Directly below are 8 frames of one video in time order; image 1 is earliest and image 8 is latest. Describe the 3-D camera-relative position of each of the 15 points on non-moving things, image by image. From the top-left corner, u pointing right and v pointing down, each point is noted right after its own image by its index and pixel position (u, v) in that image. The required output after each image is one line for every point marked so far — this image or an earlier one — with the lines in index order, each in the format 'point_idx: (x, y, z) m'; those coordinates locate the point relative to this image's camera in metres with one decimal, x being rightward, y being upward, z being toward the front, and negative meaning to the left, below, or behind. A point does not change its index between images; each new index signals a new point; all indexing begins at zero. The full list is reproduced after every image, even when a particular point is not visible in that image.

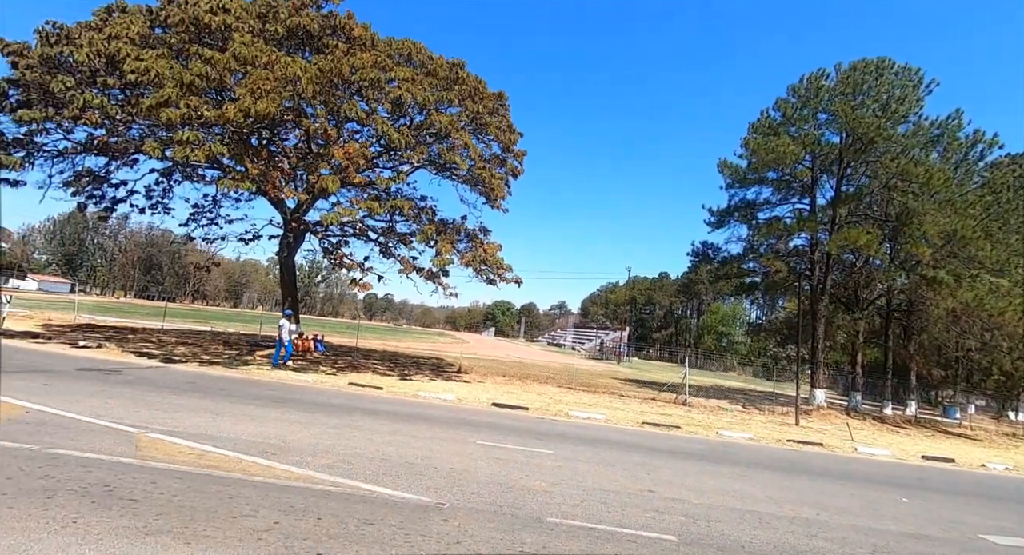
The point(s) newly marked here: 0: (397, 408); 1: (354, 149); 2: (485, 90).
0: (-1.4, -1.6, +6.2) m
1: (-3.1, +2.6, +9.9) m
2: (-0.7, +4.9, +13.0) m
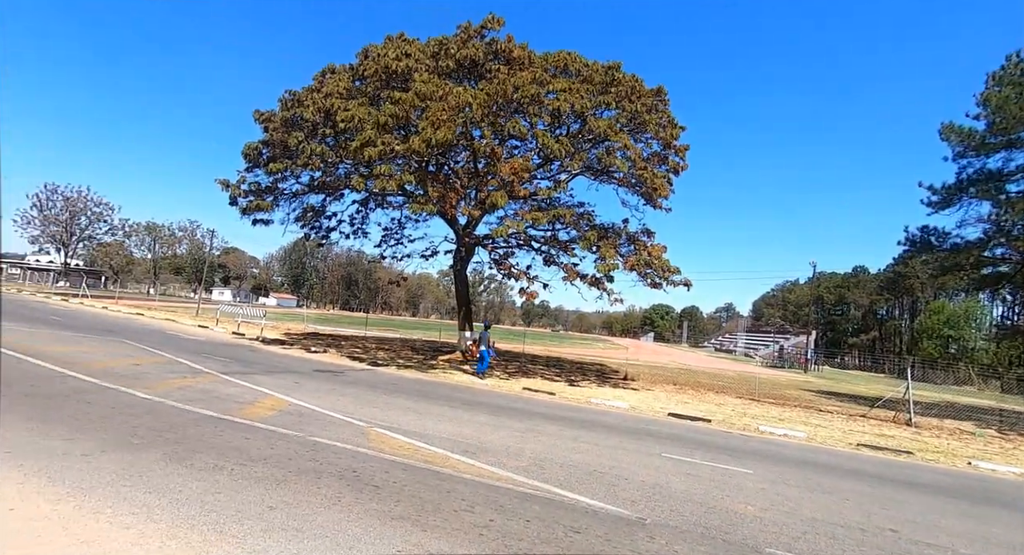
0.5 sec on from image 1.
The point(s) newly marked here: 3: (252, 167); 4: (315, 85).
0: (+0.8, -1.7, +6.3) m
1: (+0.2, +2.4, +10.4) m
2: (+3.3, +4.8, +12.7) m
3: (-7.0, +3.0, +13.8) m
4: (-5.1, +5.0, +13.1) m
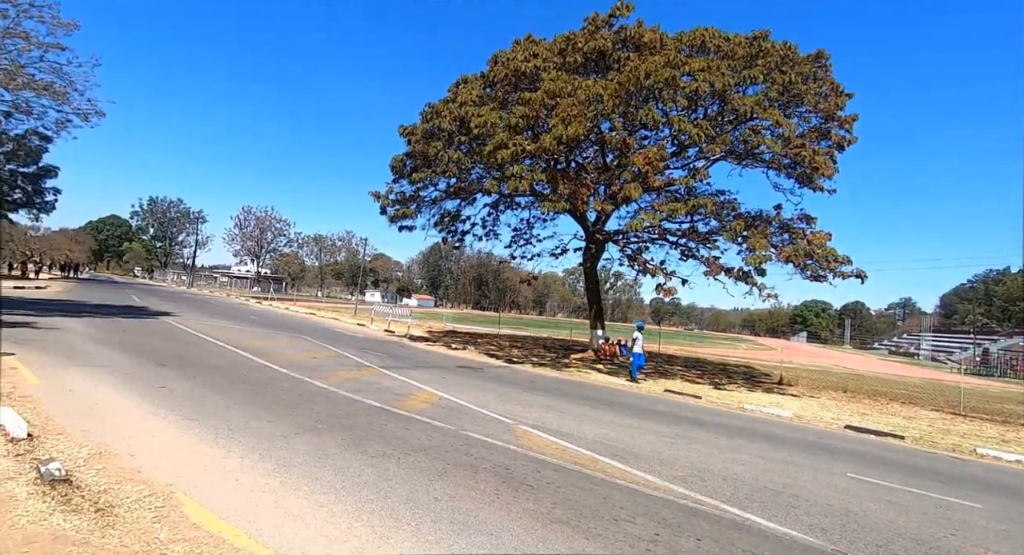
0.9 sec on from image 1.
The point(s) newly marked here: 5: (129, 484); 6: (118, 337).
0: (+2.5, -1.6, +5.8) m
1: (+2.8, +2.4, +10.0) m
2: (+6.4, +4.9, +11.4) m
3: (-3.4, +2.9, +15.0) m
4: (-1.7, +5.0, +13.9) m
5: (-2.1, -1.1, +2.8) m
6: (-9.5, -1.4, +12.2) m
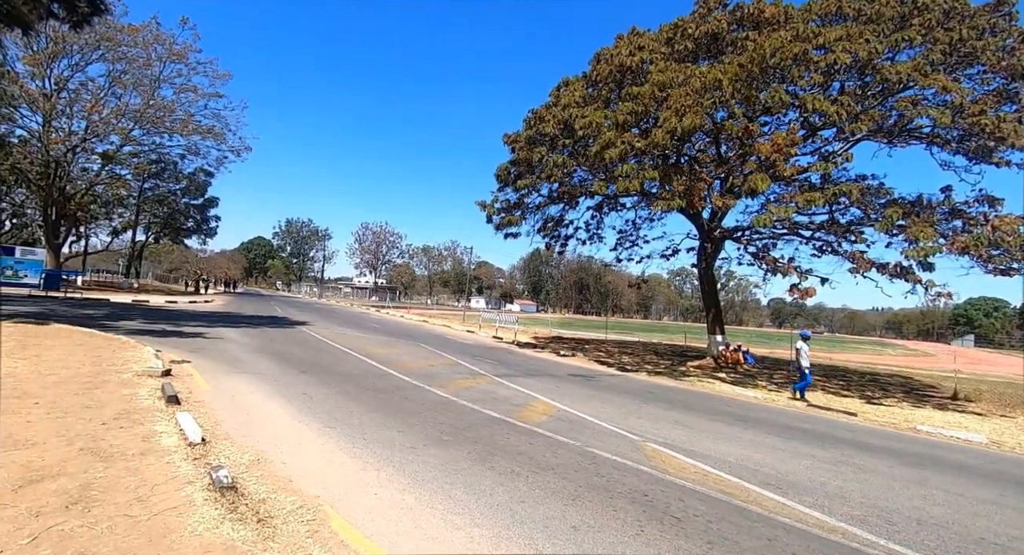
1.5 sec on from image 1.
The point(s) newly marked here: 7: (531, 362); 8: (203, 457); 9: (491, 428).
0: (+3.8, -1.6, +5.0) m
1: (+4.8, +2.4, +9.0) m
2: (+8.5, +5.0, +9.7) m
3: (-0.2, +2.7, +15.2) m
4: (+1.1, +4.8, +13.8) m
5: (-1.3, -1.3, +3.0) m
6: (-6.7, -1.8, +13.7) m
7: (+0.4, -2.0, +12.1) m
8: (-2.3, -1.3, +3.7) m
9: (-0.2, -1.5, +5.1) m
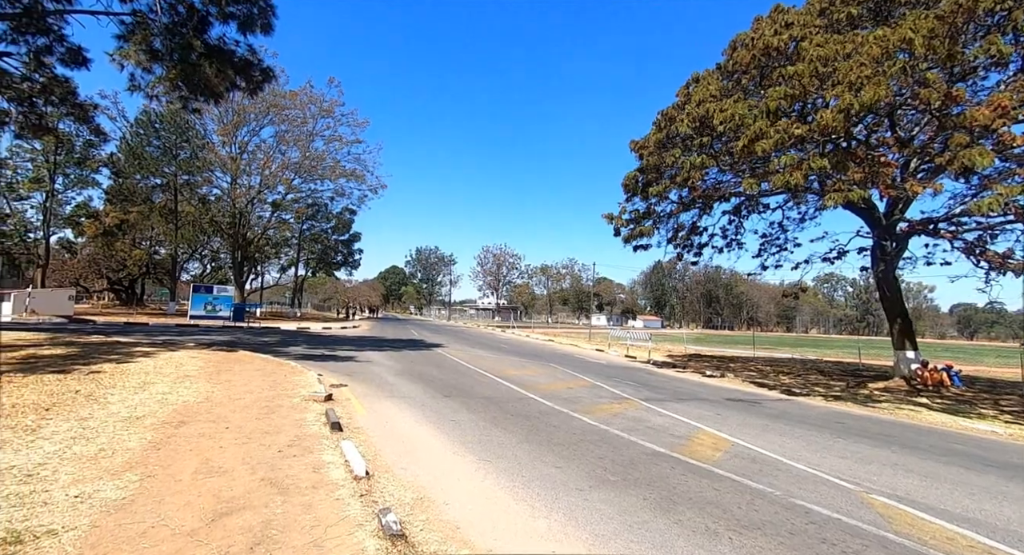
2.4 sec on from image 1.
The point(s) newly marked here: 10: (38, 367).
0: (+5.2, -1.6, +3.4) m
1: (+6.9, +2.4, +7.3) m
2: (+10.6, +5.2, +7.2) m
3: (+3.5, +2.2, +14.5) m
4: (+4.4, +4.4, +12.9) m
5: (-0.3, -1.4, +2.7) m
6: (-2.9, -2.5, +14.3) m
7: (+3.6, -2.3, +11.1) m
8: (-1.0, -1.5, +3.6) m
9: (+1.3, -1.7, +4.5) m
10: (-11.1, -2.1, +11.9) m
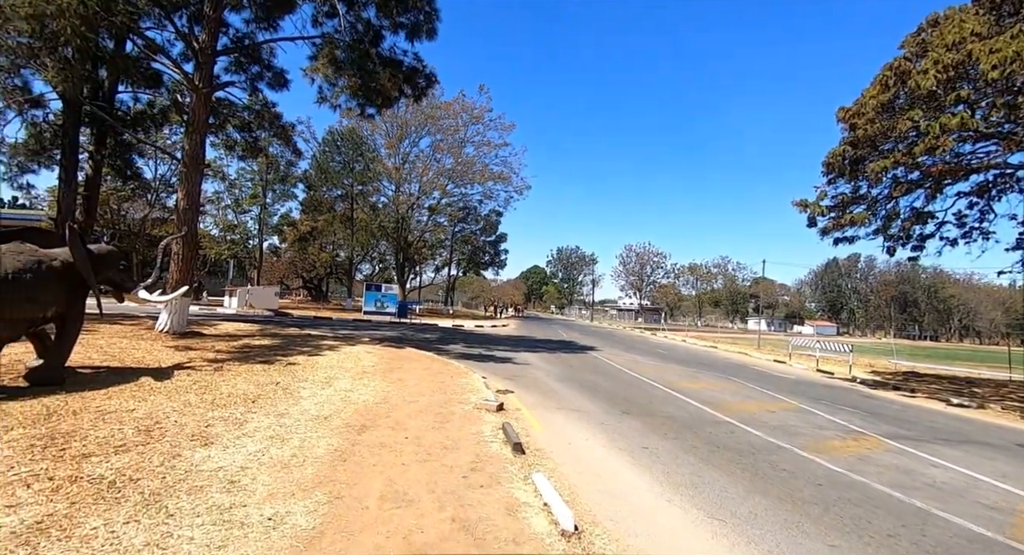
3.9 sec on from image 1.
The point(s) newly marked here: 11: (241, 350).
0: (+6.3, -1.6, +0.9) m
1: (+9.1, +2.4, +4.1) m
2: (+12.5, +5.1, +3.0) m
3: (+7.8, +2.2, +11.9) m
4: (+8.2, +4.4, +10.1) m
5: (+0.9, -1.5, +1.7) m
6: (+1.5, -2.6, +13.6) m
7: (+6.9, -2.3, +8.7) m
8: (+0.4, -1.6, +2.8) m
9: (+2.9, -1.7, +3.0) m
10: (-7.0, -2.1, +13.6) m
11: (-8.0, -2.1, +14.9) m
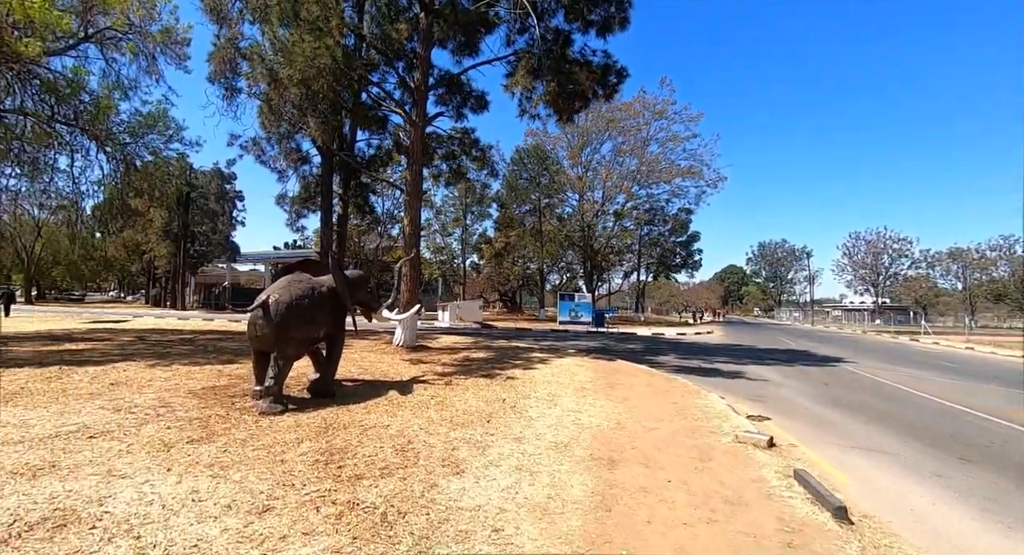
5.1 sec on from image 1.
0: (+6.7, -1.3, -2.4) m
1: (+10.2, +2.9, -0.3) m
2: (+12.9, +5.8, -2.5) m
3: (+11.8, +2.6, +7.5) m
4: (+11.4, +4.8, +5.7) m
5: (+1.9, -1.4, +0.3) m
6: (+6.9, -2.5, +11.1) m
7: (+10.1, -2.0, +4.6) m
8: (+1.9, -1.6, +1.5) m
9: (+4.3, -1.6, +0.8) m
10: (-1.1, -2.6, +14.2) m
11: (-1.5, -2.7, +15.8) m
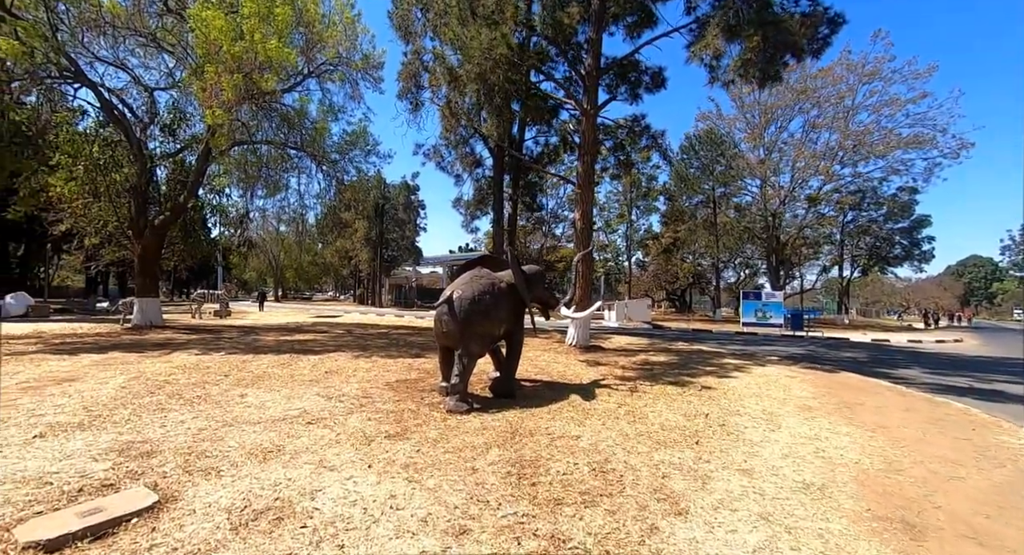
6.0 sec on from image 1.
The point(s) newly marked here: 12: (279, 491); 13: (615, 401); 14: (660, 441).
0: (+5.9, -1.1, -5.4) m
1: (+9.8, +3.1, -4.5) m
2: (+11.6, +6.0, -7.4) m
3: (+13.8, +2.8, +2.4) m
4: (+12.9, +5.1, +0.8) m
5: (+2.2, -1.4, -1.3) m
6: (+10.3, -2.3, +7.4) m
7: (+11.4, -1.8, +0.2) m
8: (+2.5, -1.5, -0.2) m
9: (+4.6, -1.4, -1.6) m
10: (+3.7, -2.5, +12.8) m
11: (+3.8, -2.5, +14.5) m
12: (-2.4, -2.2, +5.2) m
13: (+1.9, -2.3, +9.5) m
14: (+2.0, -2.2, +6.8) m
